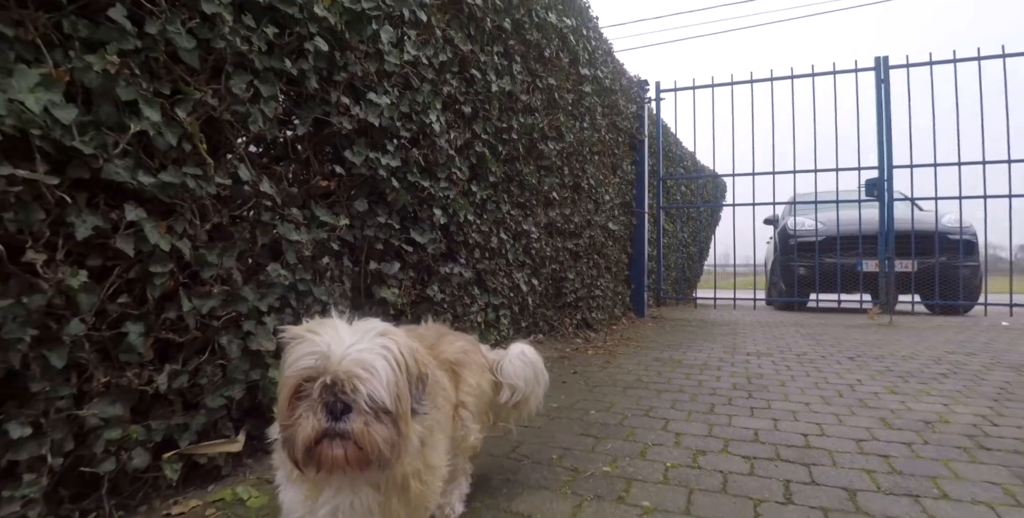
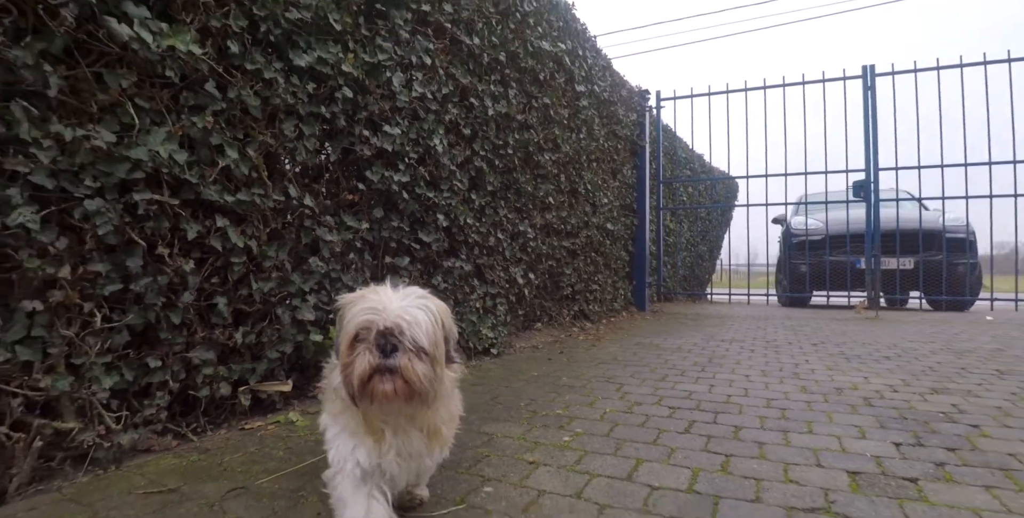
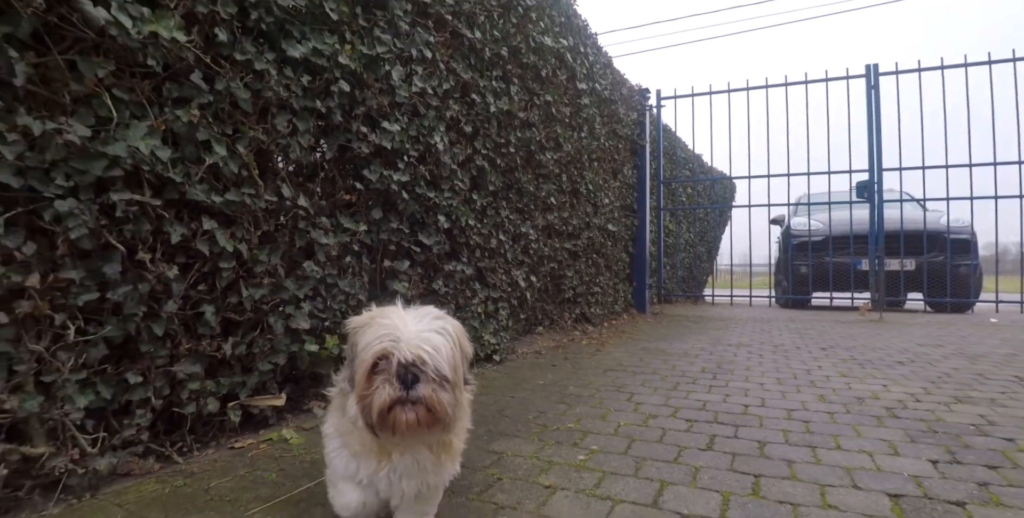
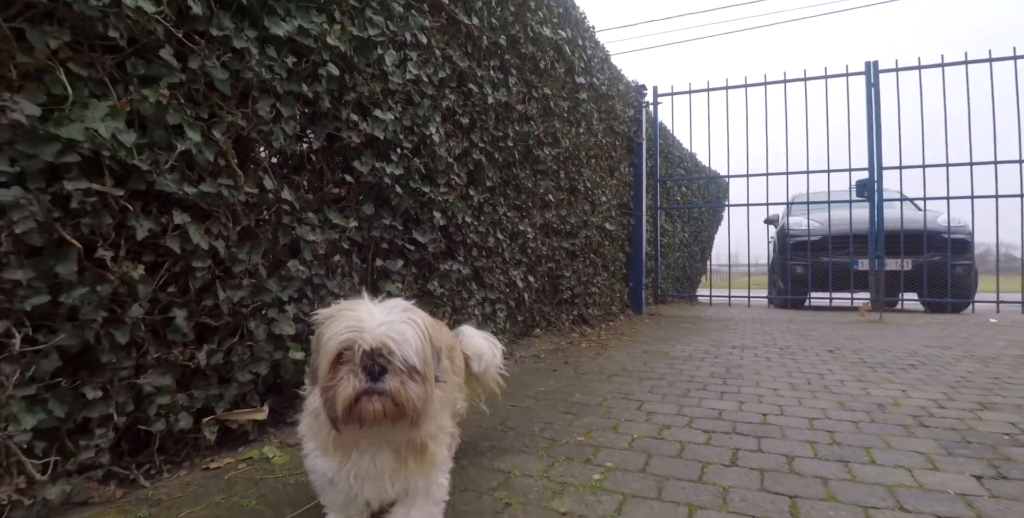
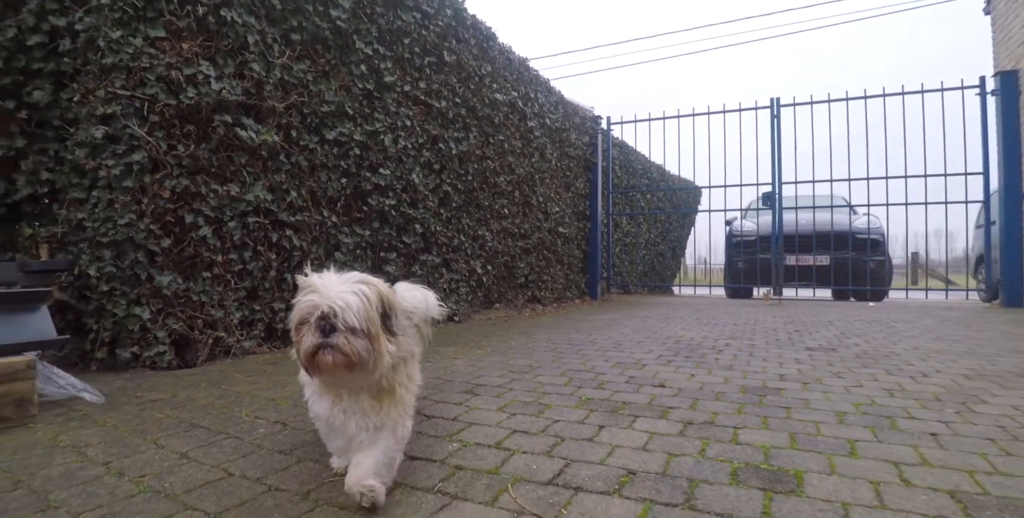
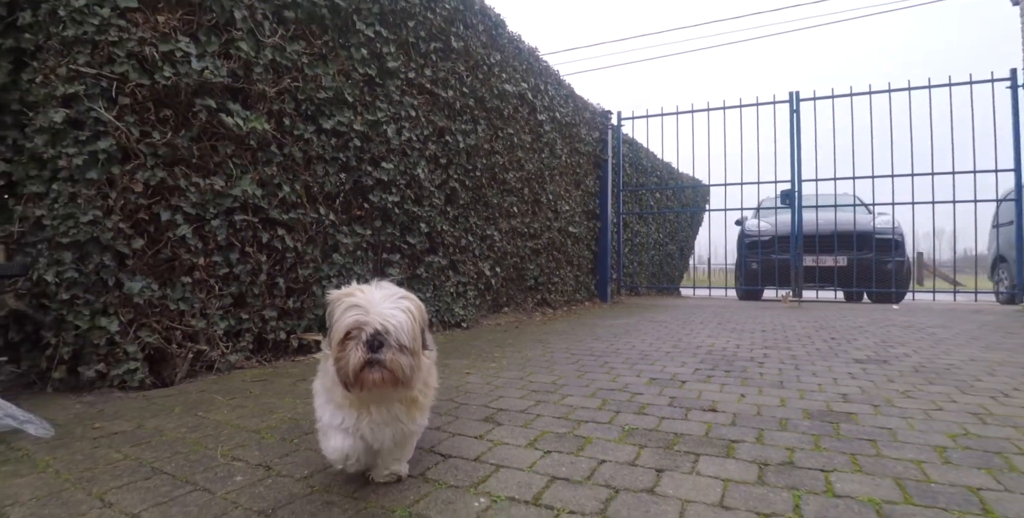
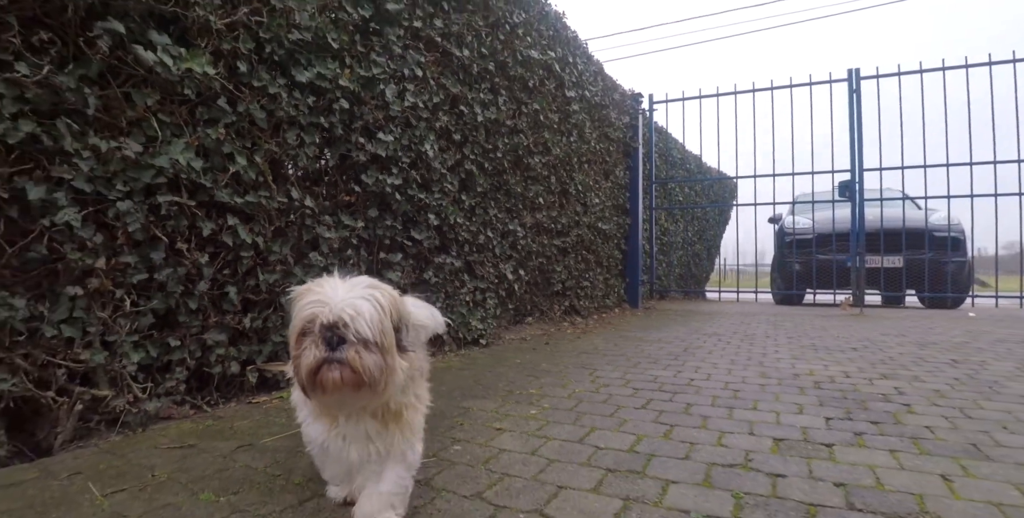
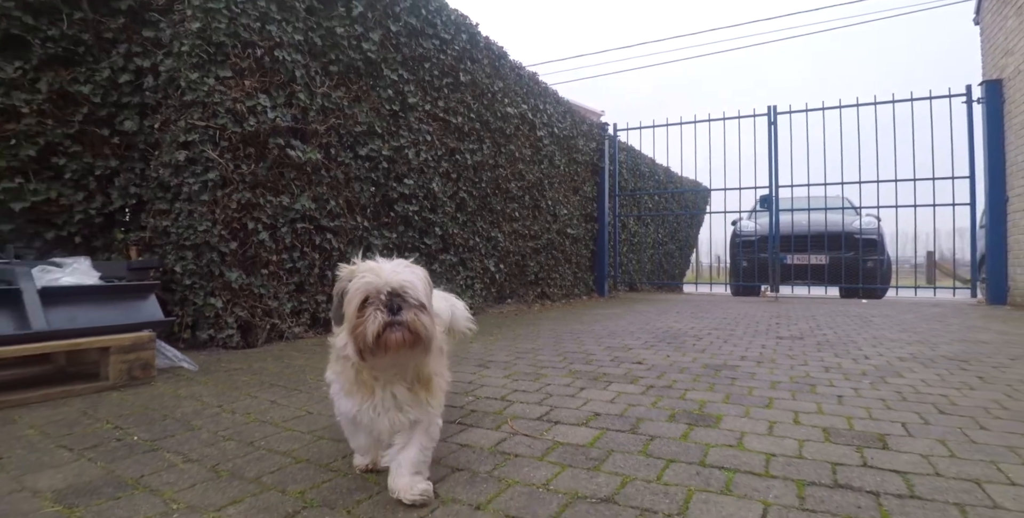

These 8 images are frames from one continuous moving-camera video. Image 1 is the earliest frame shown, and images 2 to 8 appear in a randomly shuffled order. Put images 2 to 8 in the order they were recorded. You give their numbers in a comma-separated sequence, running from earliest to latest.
4, 3, 2, 7, 6, 5, 8
